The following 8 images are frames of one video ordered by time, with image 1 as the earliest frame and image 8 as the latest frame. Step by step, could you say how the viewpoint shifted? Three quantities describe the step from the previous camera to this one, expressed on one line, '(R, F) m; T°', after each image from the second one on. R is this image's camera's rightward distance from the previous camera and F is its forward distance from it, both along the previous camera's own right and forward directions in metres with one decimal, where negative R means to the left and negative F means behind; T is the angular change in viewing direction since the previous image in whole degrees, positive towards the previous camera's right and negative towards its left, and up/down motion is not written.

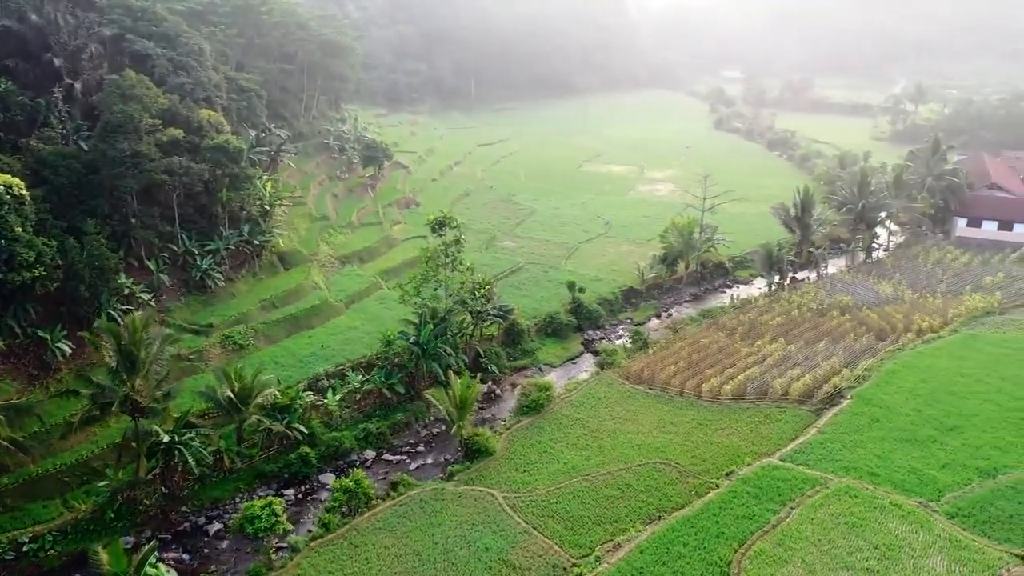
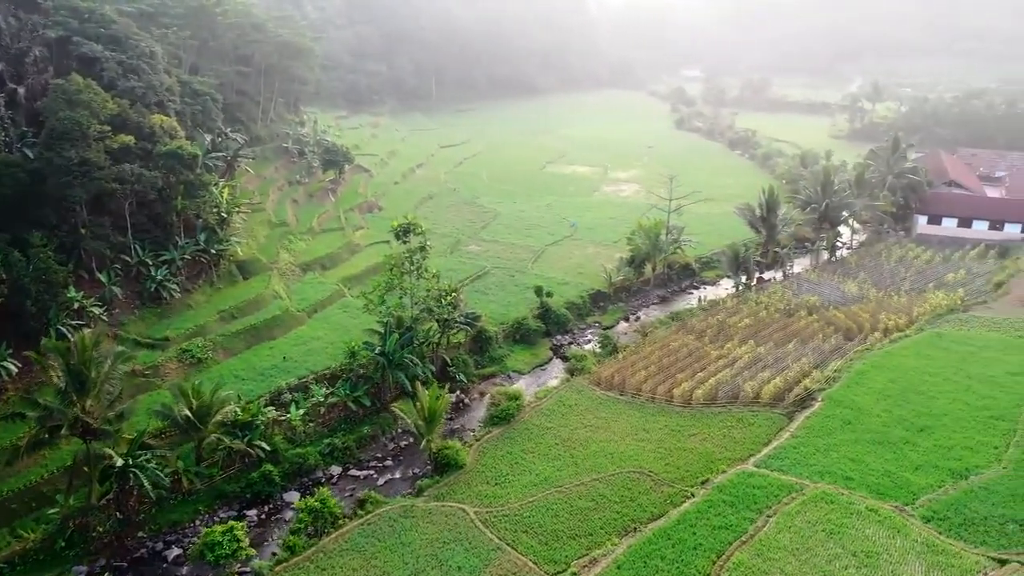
(0.0, +0.5) m; +3°
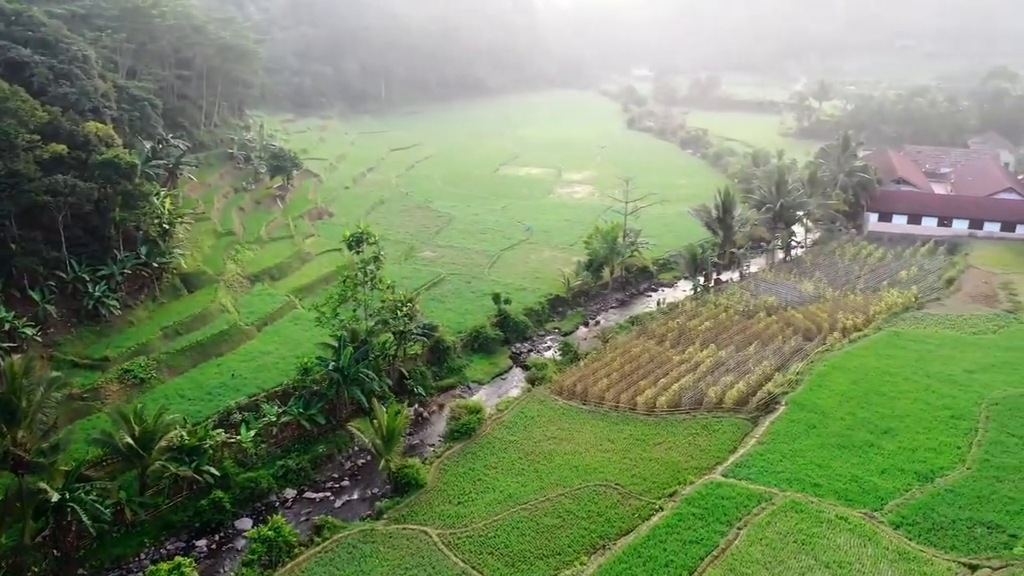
(0.0, +0.6) m; +4°
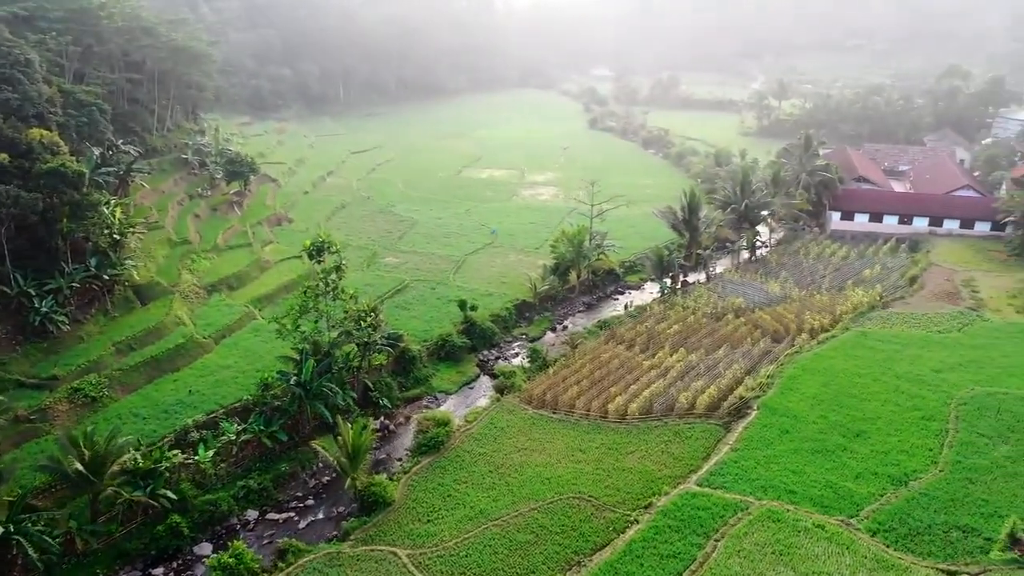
(0.0, +0.5) m; +3°
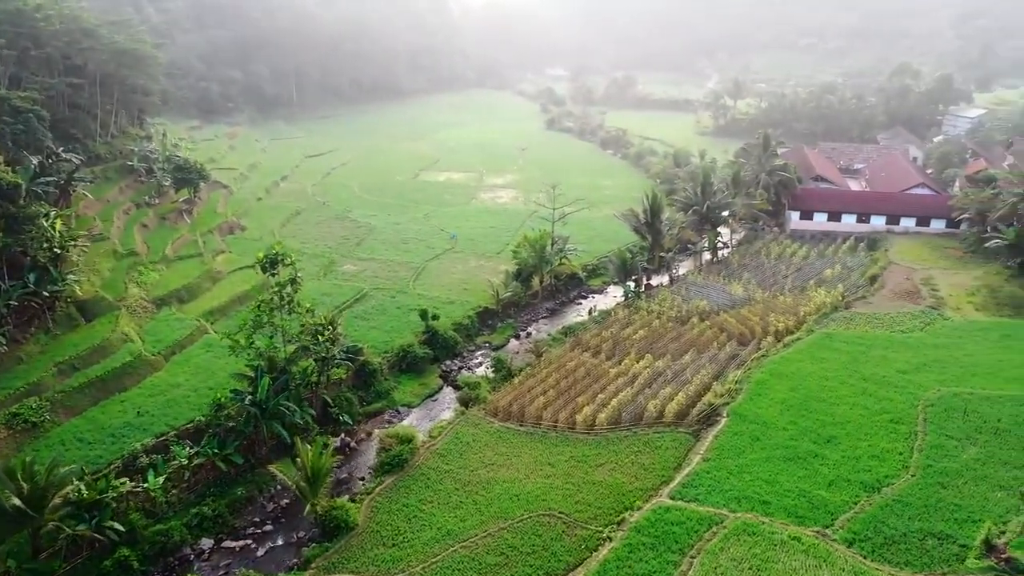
(0.0, +0.6) m; +3°
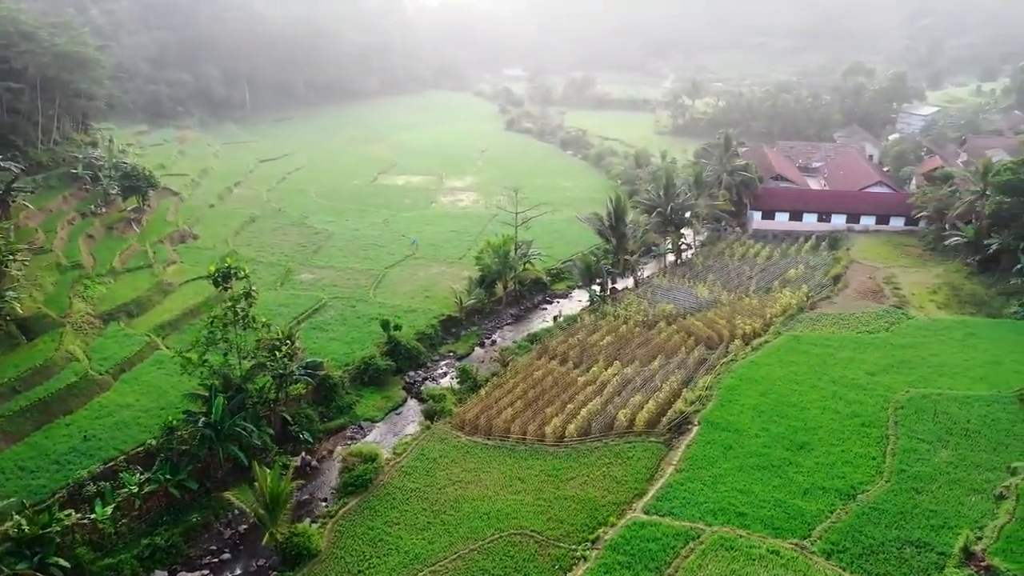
(0.0, +0.6) m; +3°
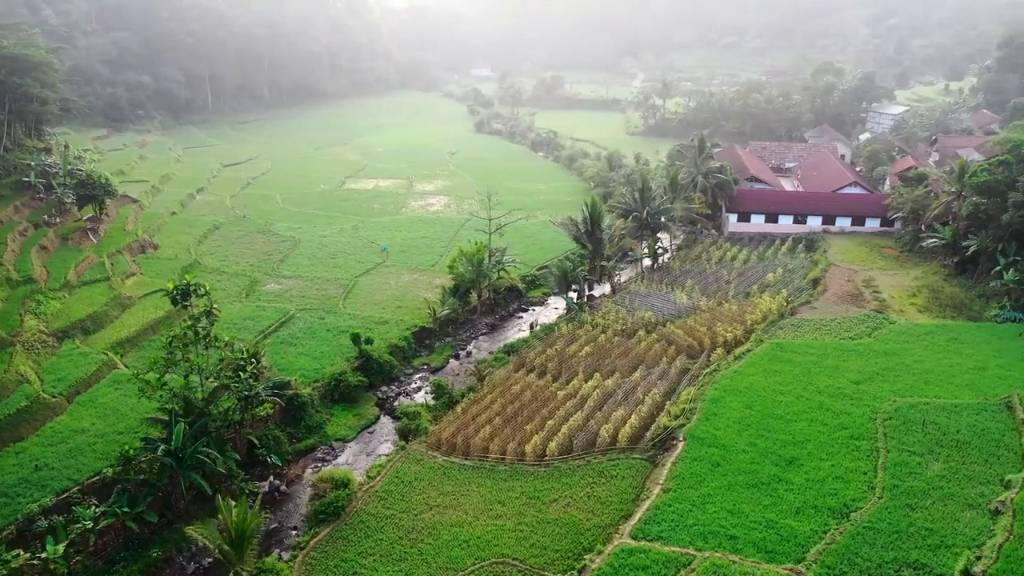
(-0.1, +0.8) m; +2°
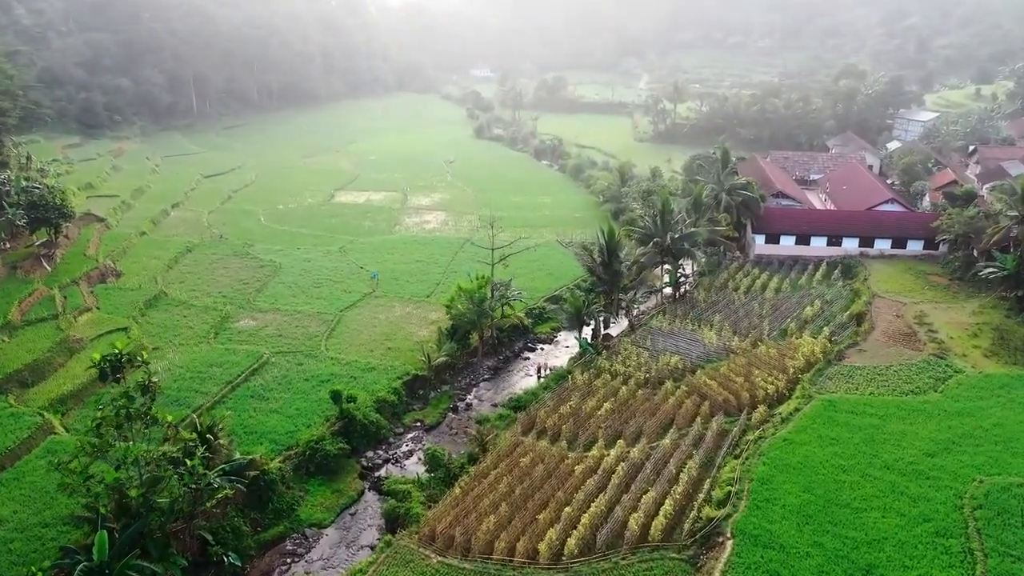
(-0.2, +3.4) m; 0°
